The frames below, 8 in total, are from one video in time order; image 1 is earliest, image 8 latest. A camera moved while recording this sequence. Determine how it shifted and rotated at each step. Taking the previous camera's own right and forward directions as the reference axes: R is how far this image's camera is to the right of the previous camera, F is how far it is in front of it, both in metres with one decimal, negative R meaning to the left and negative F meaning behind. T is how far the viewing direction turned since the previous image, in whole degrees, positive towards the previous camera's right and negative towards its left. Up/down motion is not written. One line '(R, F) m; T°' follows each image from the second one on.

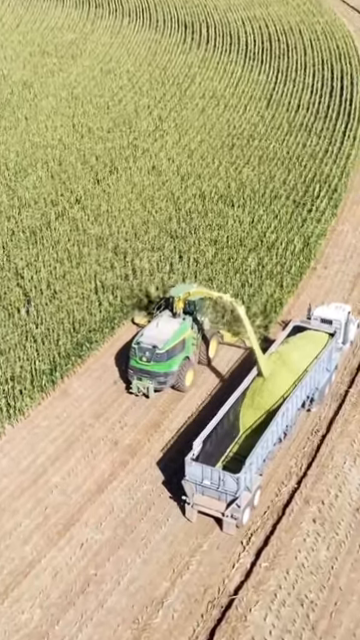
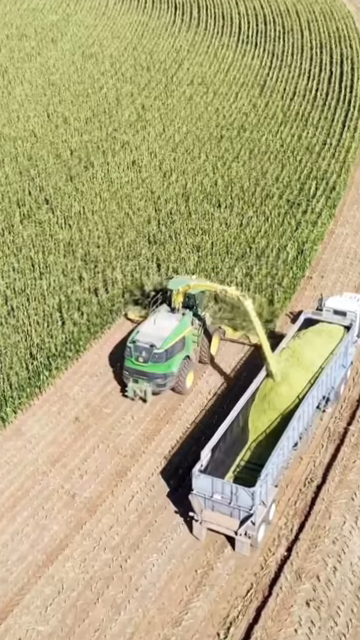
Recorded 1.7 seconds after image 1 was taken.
(+0.5, +2.9) m; 0°
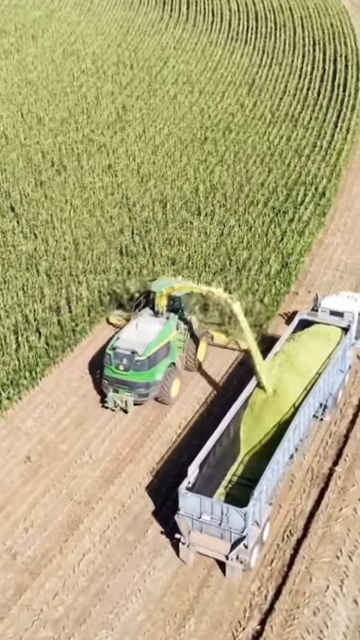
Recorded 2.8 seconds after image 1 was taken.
(+0.6, +2.0) m; 0°
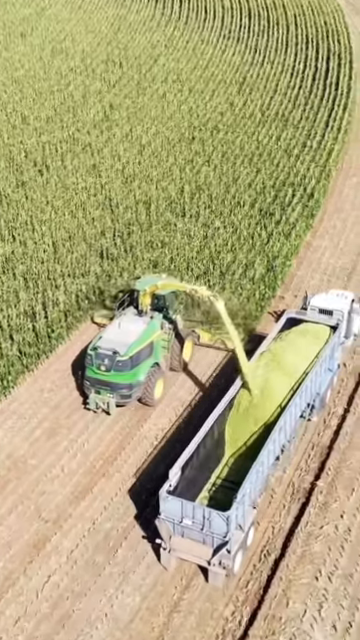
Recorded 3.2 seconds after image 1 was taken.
(+0.4, +0.7) m; 0°
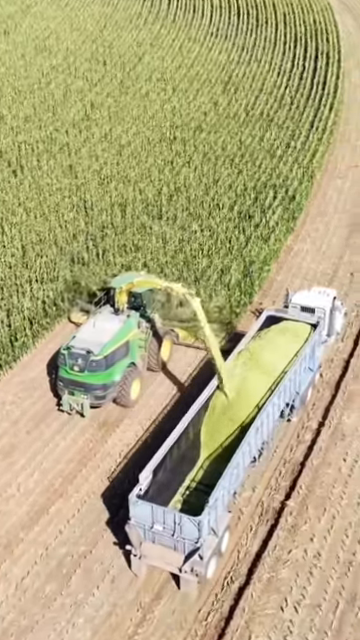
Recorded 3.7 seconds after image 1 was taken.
(+0.5, +0.8) m; 0°
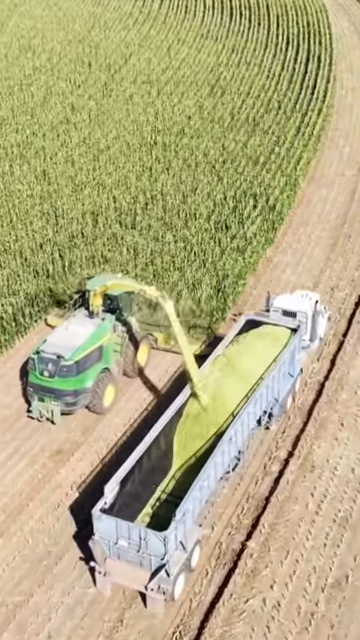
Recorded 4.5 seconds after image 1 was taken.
(+0.7, +1.1) m; 0°
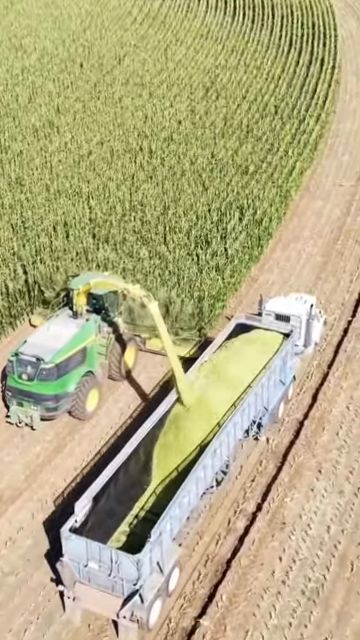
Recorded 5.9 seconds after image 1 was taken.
(+0.8, +1.7) m; -1°
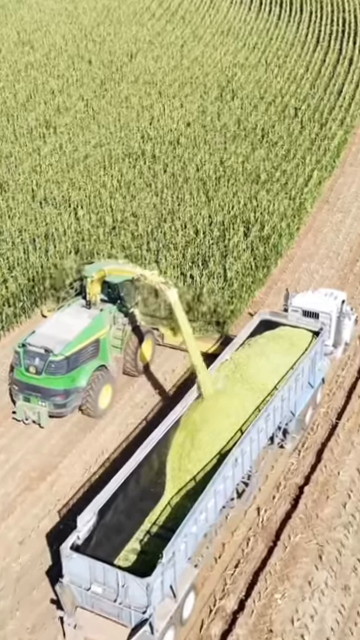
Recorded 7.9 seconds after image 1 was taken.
(+0.7, +2.6) m; -2°
